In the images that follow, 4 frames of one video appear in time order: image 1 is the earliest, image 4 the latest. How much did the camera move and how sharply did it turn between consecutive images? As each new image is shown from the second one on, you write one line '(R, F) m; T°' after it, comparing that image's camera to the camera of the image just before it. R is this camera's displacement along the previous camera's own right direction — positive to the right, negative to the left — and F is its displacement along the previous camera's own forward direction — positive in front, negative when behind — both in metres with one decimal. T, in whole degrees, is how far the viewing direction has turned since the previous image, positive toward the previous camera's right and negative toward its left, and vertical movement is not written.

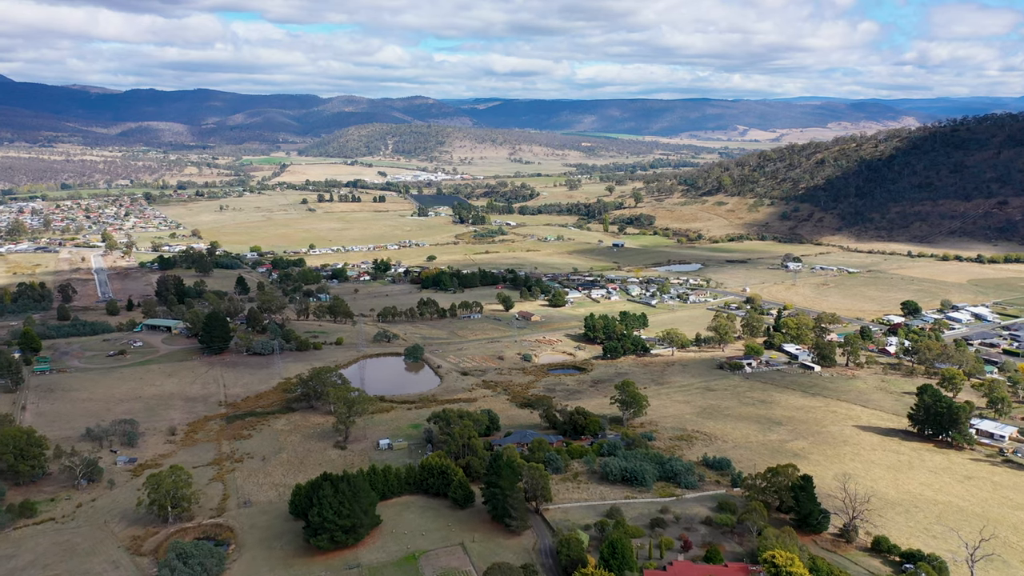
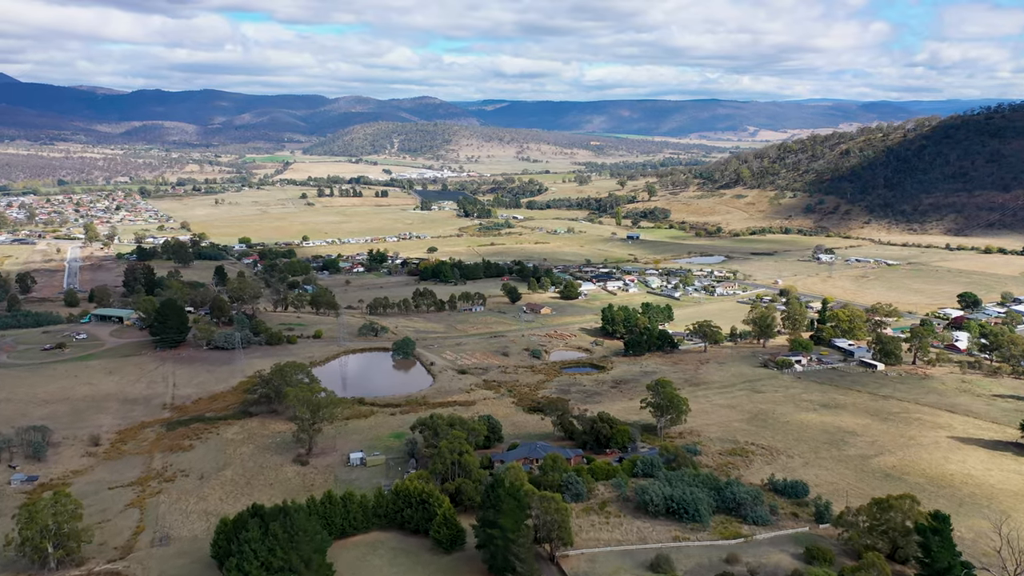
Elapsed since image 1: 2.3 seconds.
(+0.1, +10.2) m; 0°
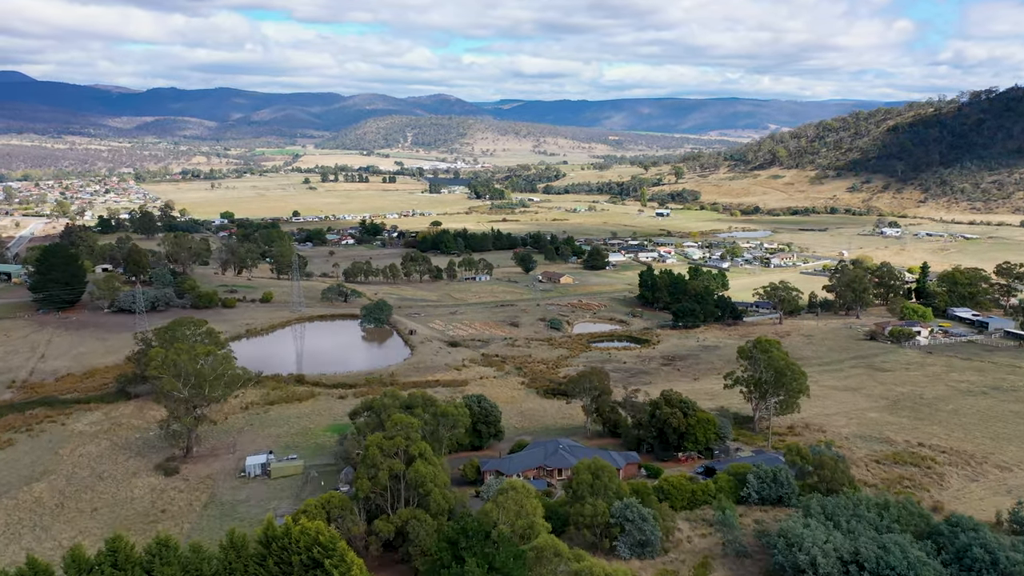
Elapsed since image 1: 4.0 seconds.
(+0.2, +15.4) m; -1°
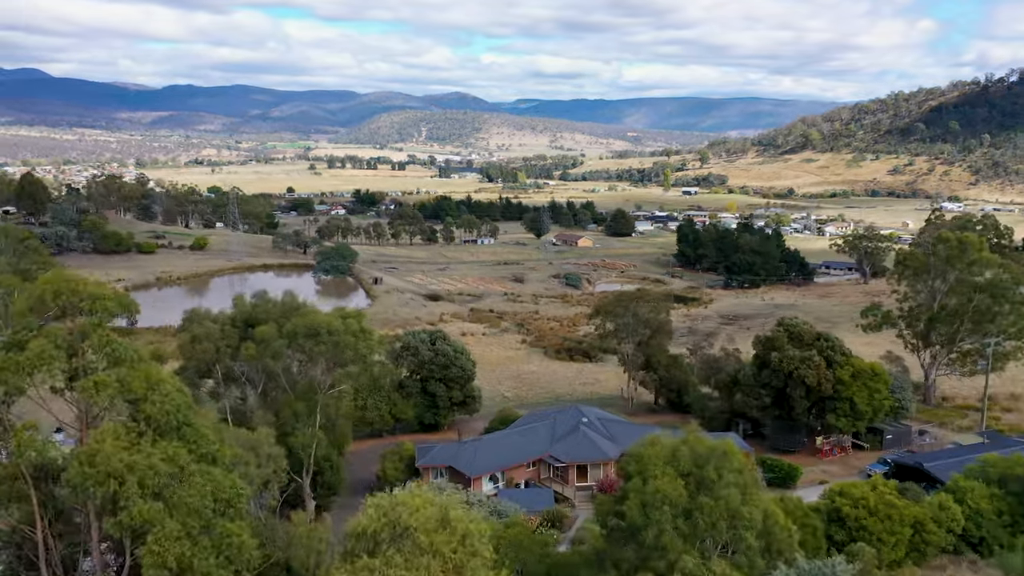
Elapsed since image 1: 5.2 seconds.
(+0.4, +10.8) m; -1°
